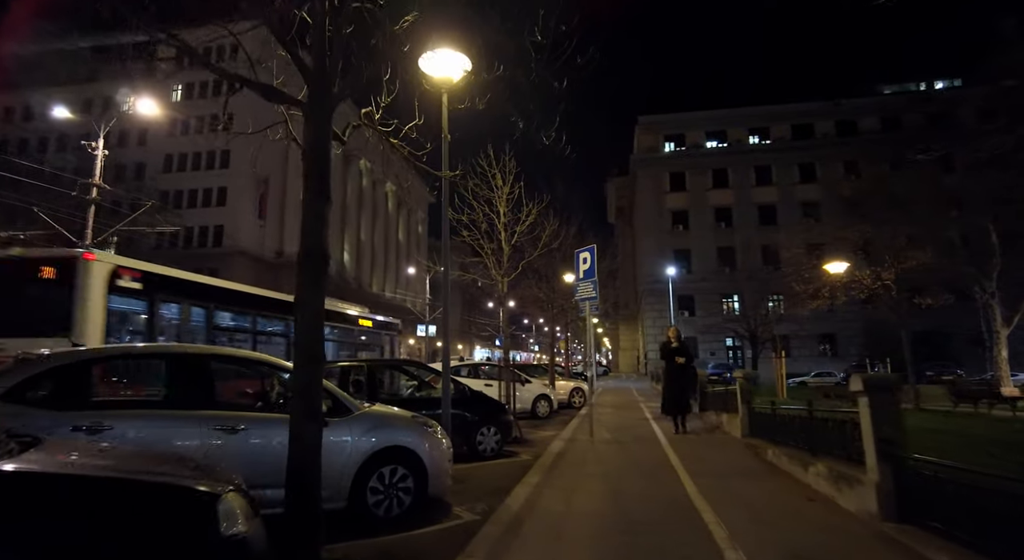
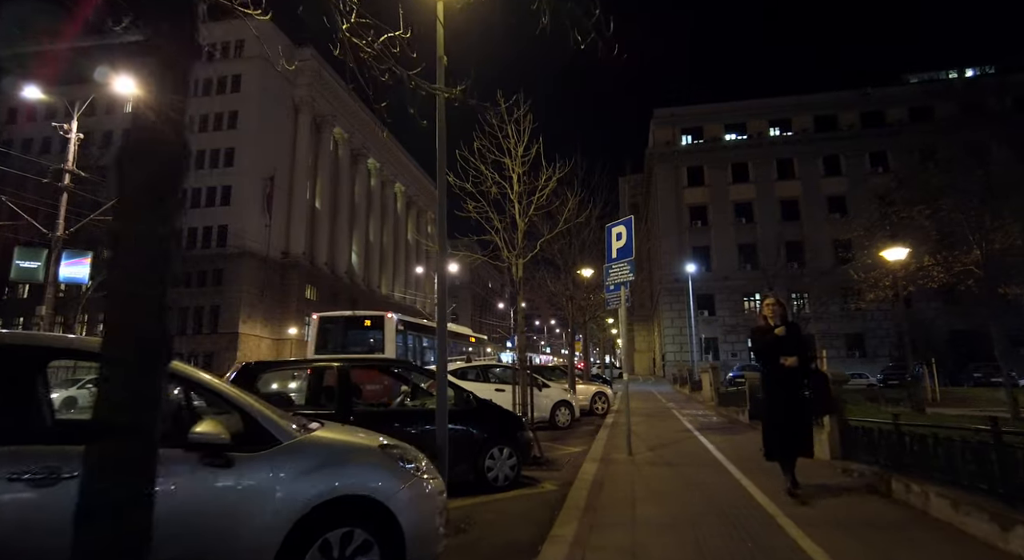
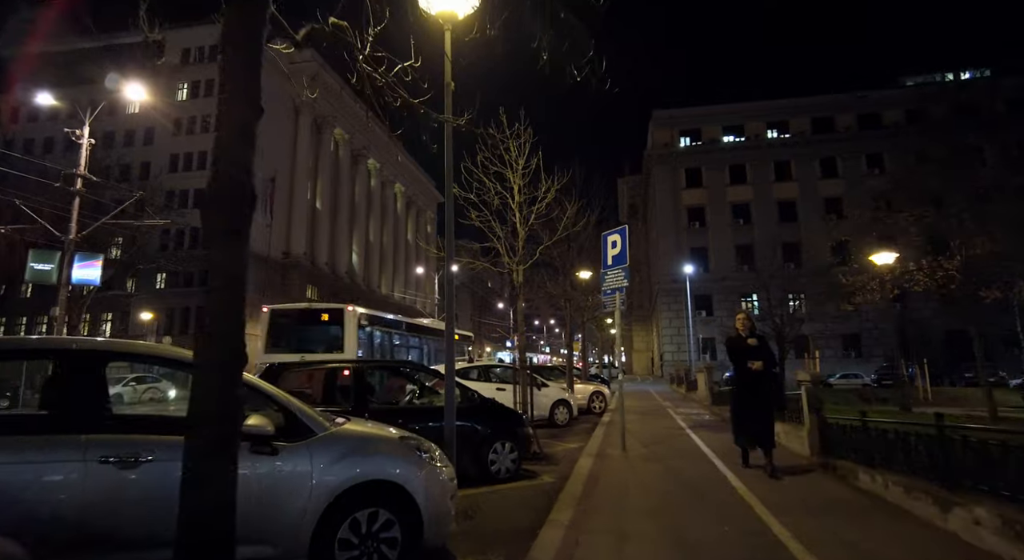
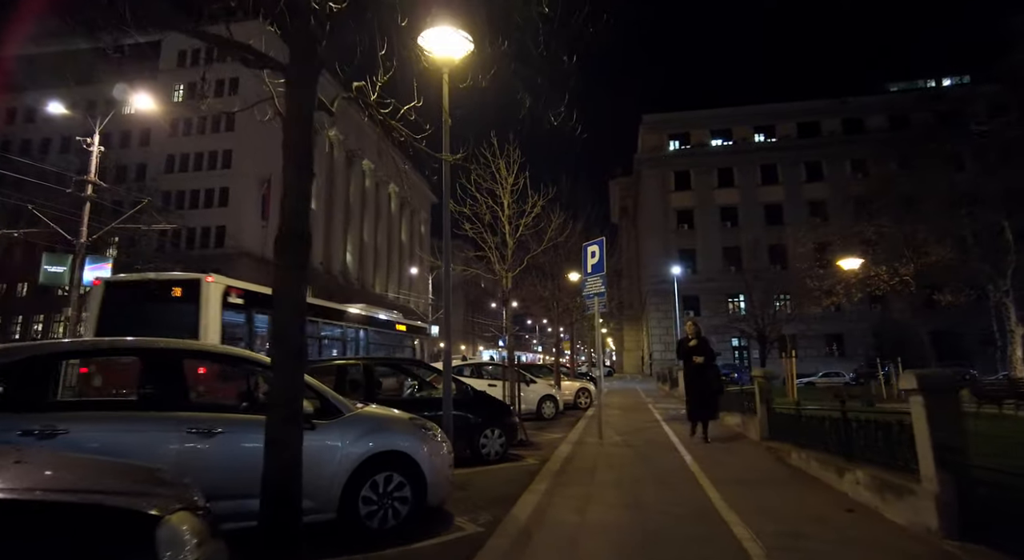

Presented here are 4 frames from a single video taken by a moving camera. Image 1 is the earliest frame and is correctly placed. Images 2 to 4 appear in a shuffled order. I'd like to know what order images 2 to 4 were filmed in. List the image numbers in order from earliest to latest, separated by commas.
4, 3, 2
